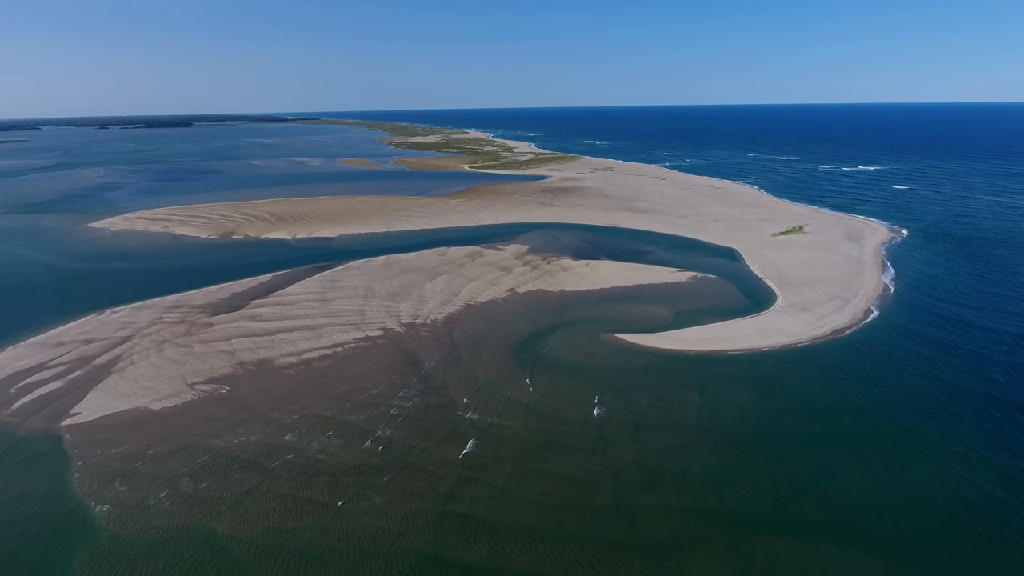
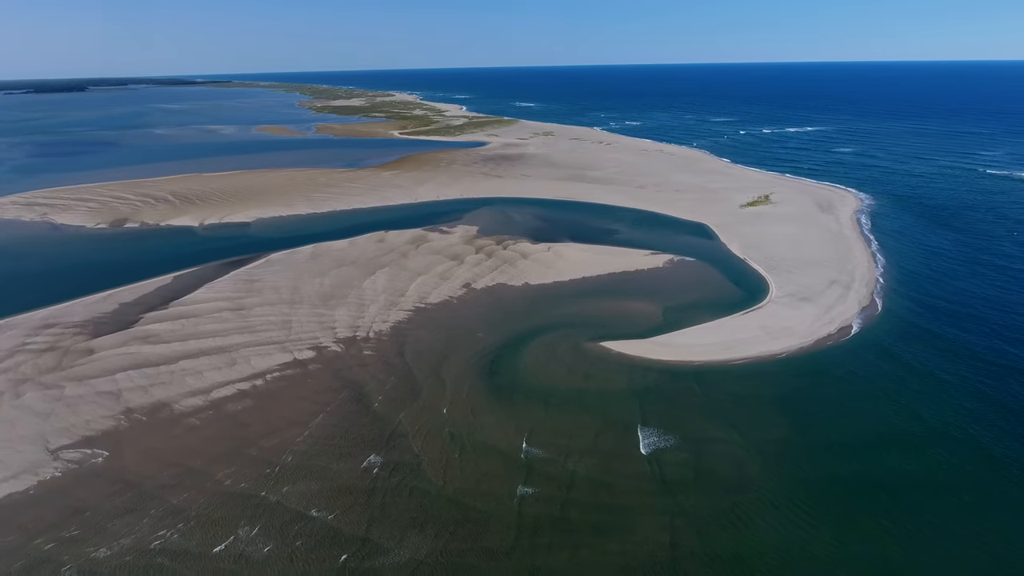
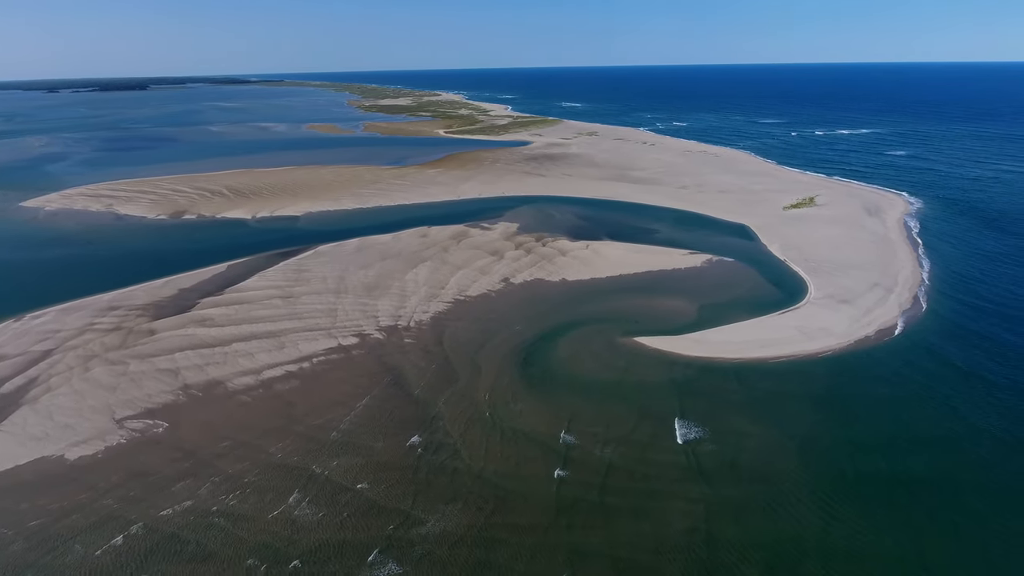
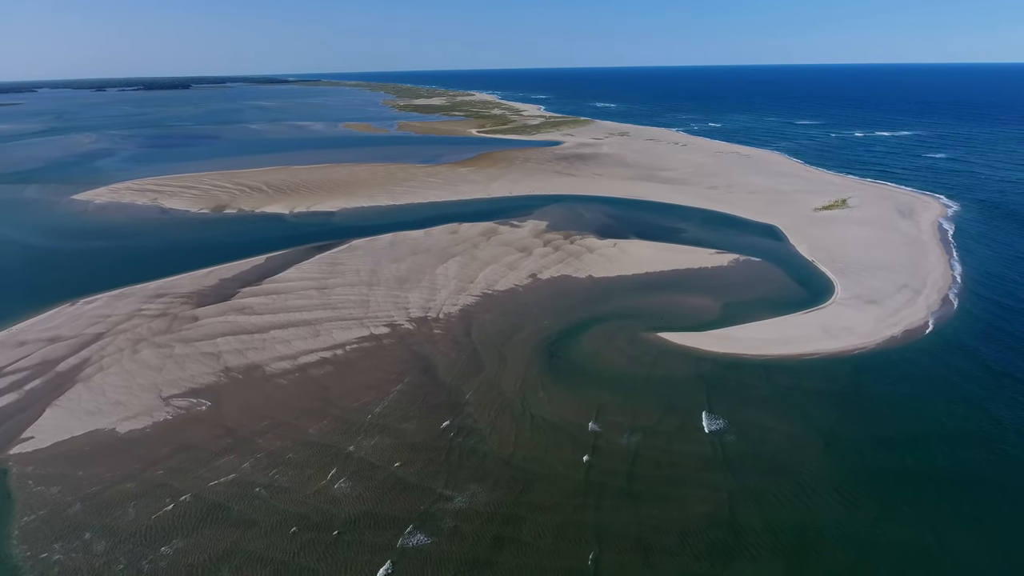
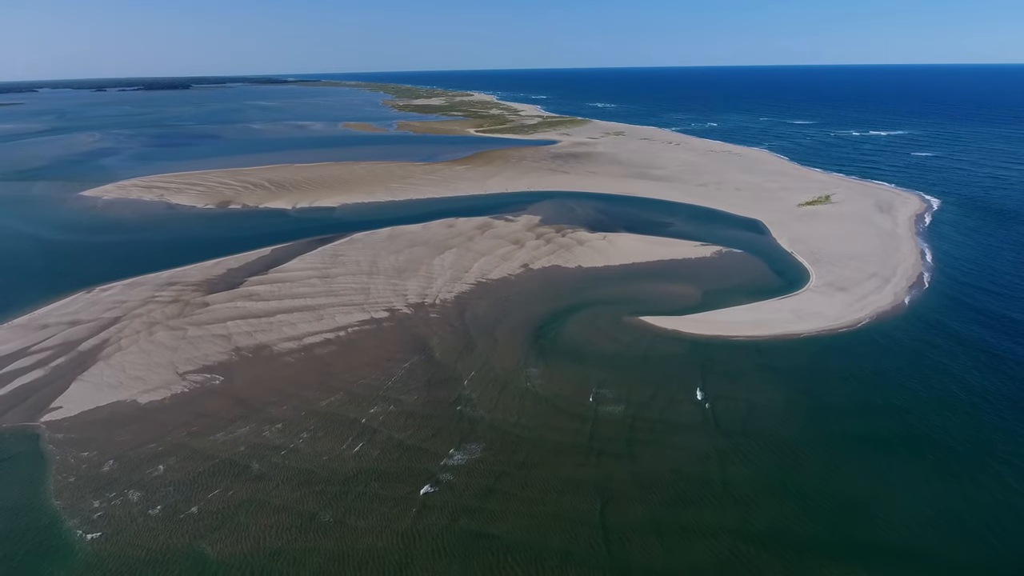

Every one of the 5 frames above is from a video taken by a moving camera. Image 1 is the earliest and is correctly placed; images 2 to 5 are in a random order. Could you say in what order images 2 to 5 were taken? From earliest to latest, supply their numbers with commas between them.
5, 4, 3, 2
